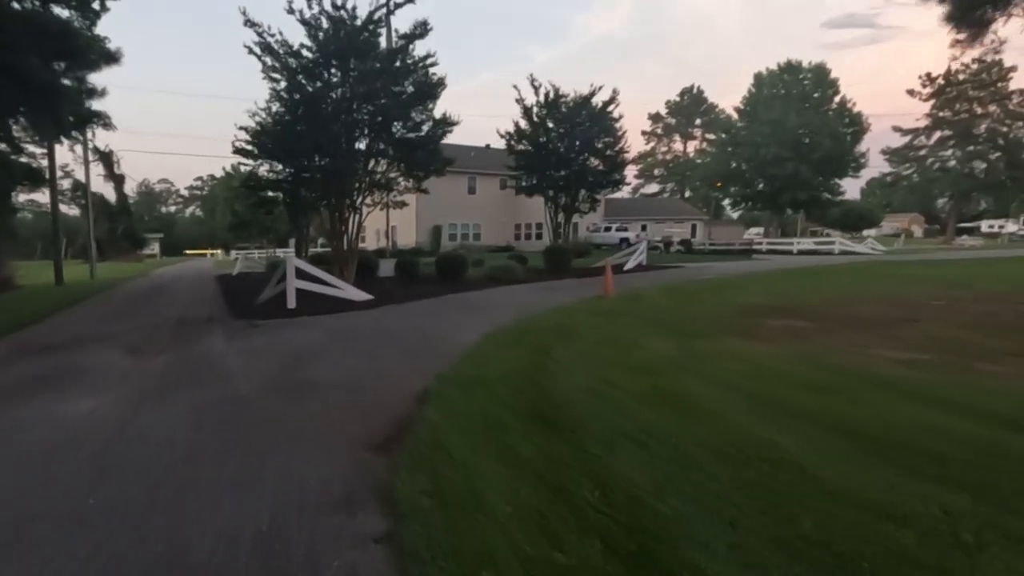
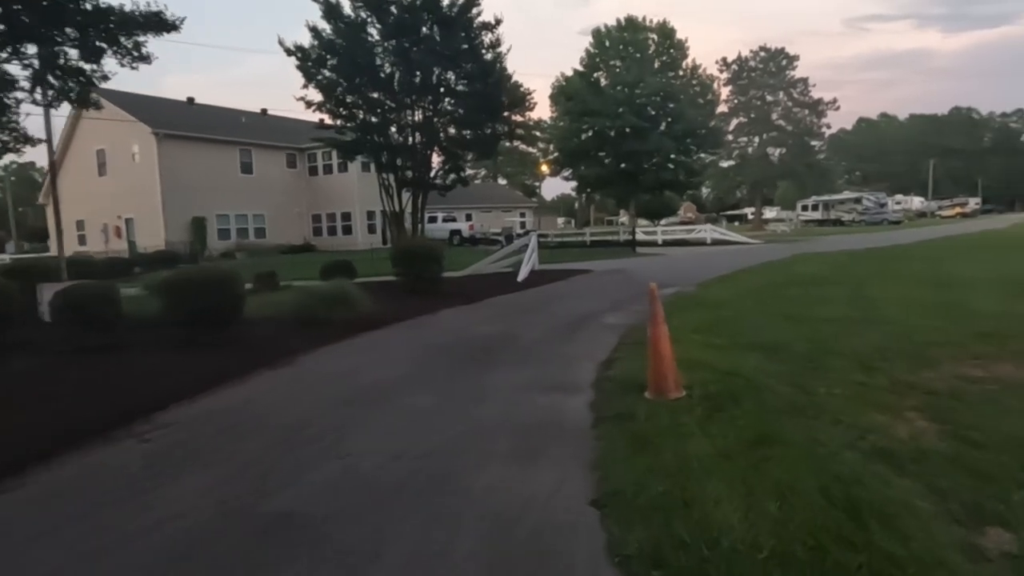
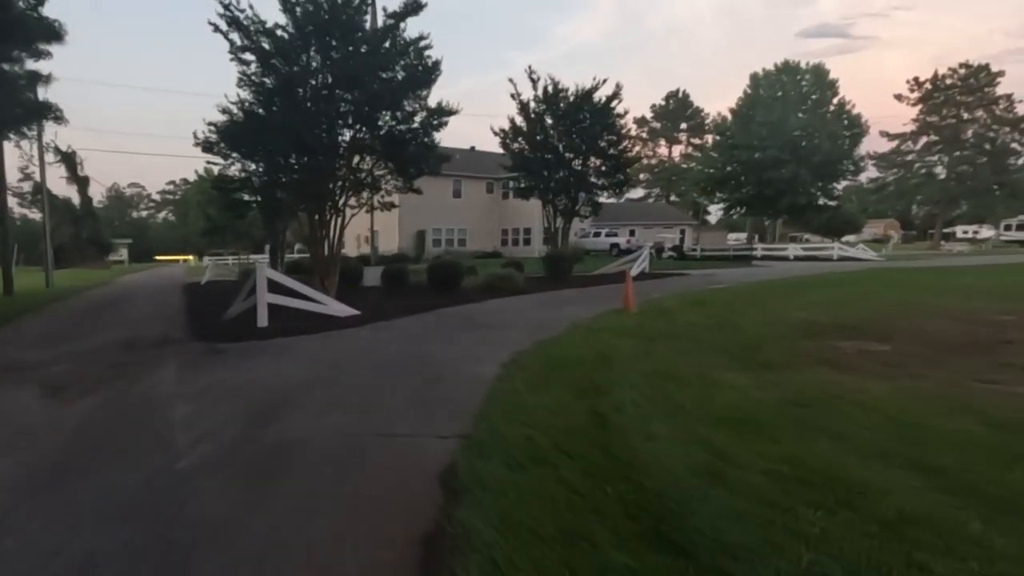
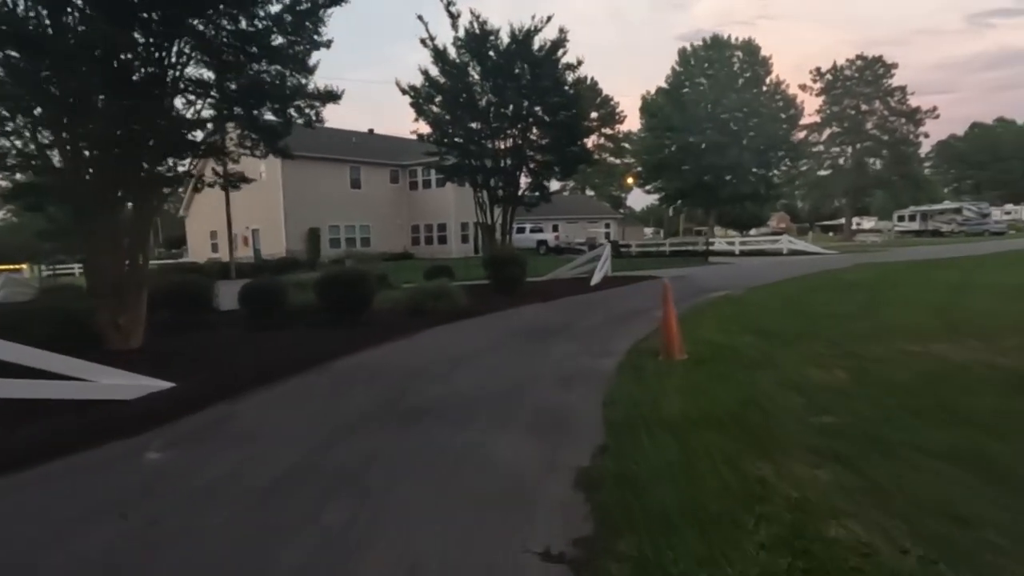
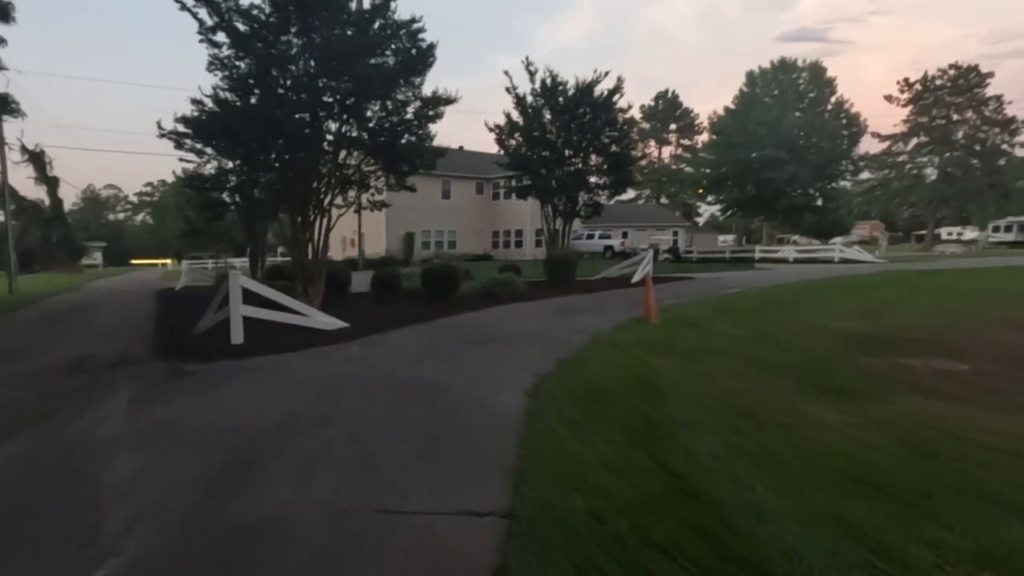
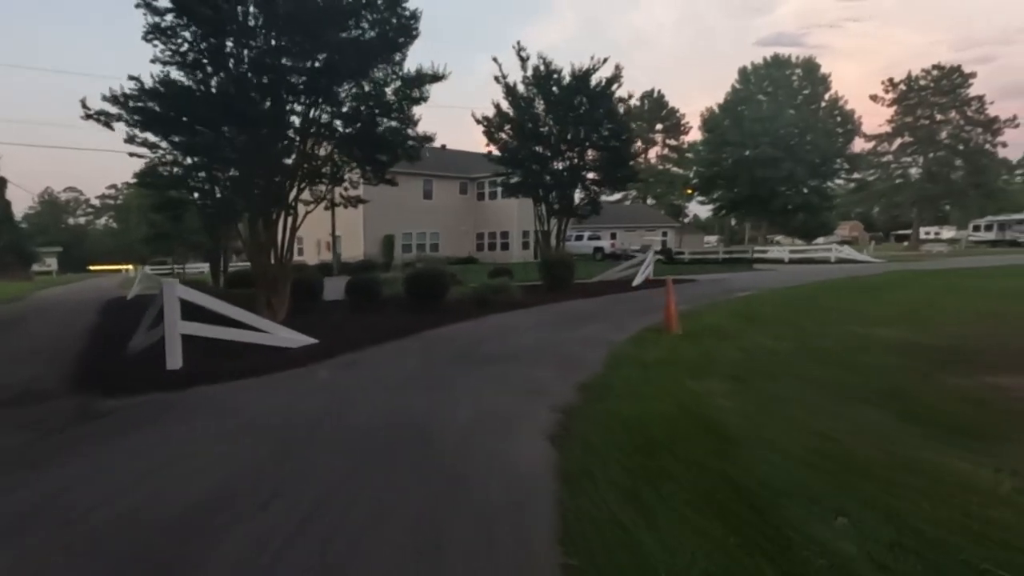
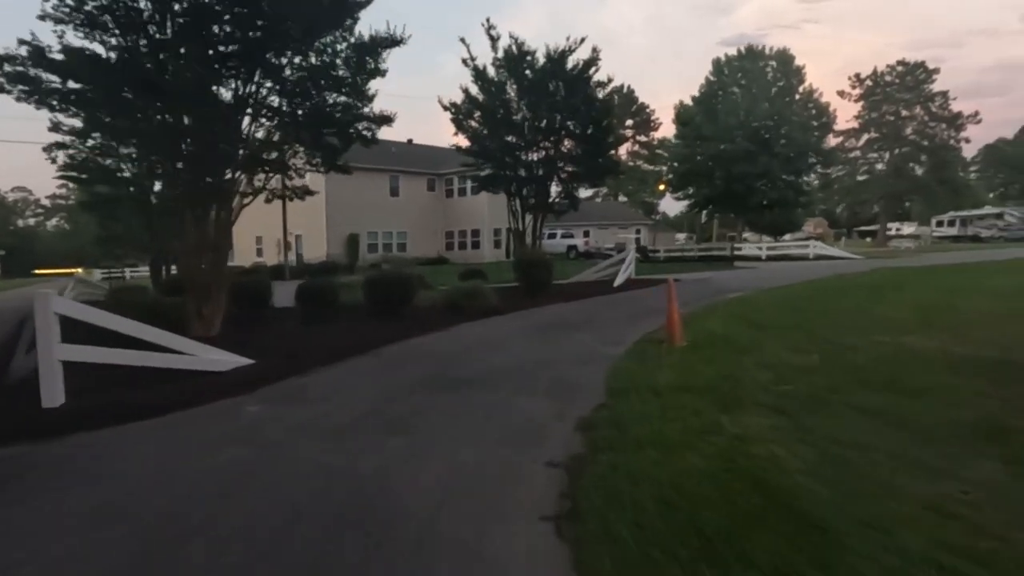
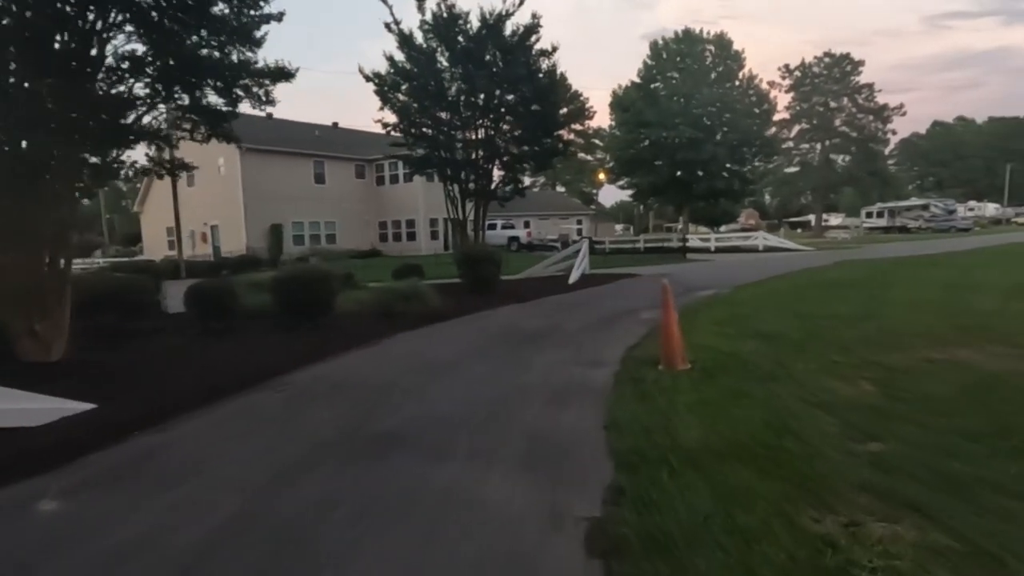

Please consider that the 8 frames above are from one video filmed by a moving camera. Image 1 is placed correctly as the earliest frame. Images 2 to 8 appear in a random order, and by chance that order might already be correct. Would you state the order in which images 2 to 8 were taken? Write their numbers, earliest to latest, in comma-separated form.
3, 5, 6, 7, 4, 8, 2
